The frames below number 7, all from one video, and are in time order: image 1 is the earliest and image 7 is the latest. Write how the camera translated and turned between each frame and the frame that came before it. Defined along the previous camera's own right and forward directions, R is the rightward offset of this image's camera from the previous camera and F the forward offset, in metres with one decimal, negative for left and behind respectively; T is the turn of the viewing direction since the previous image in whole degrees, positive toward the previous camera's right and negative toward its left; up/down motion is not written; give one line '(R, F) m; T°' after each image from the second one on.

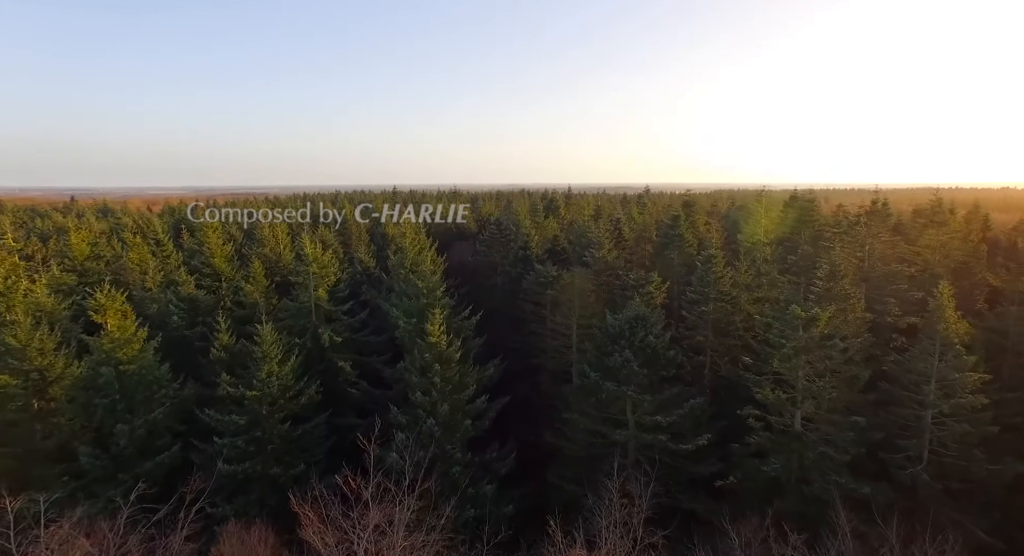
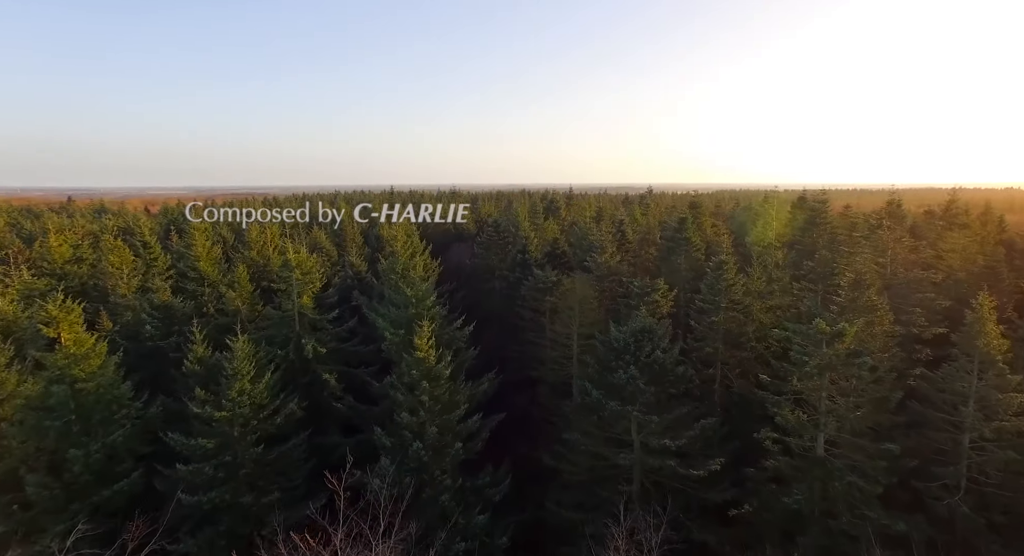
(+0.2, +2.0) m; 0°
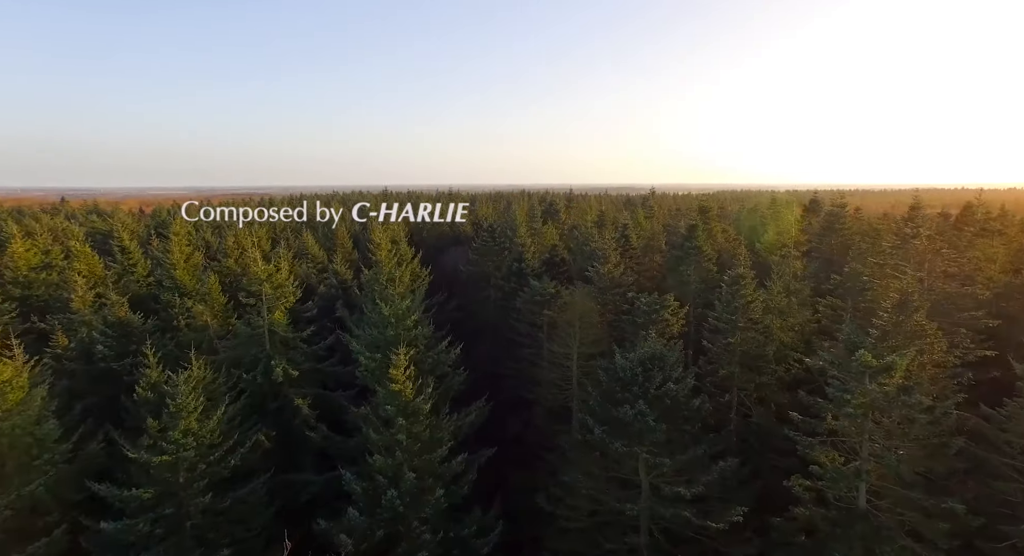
(+0.4, +3.0) m; 0°
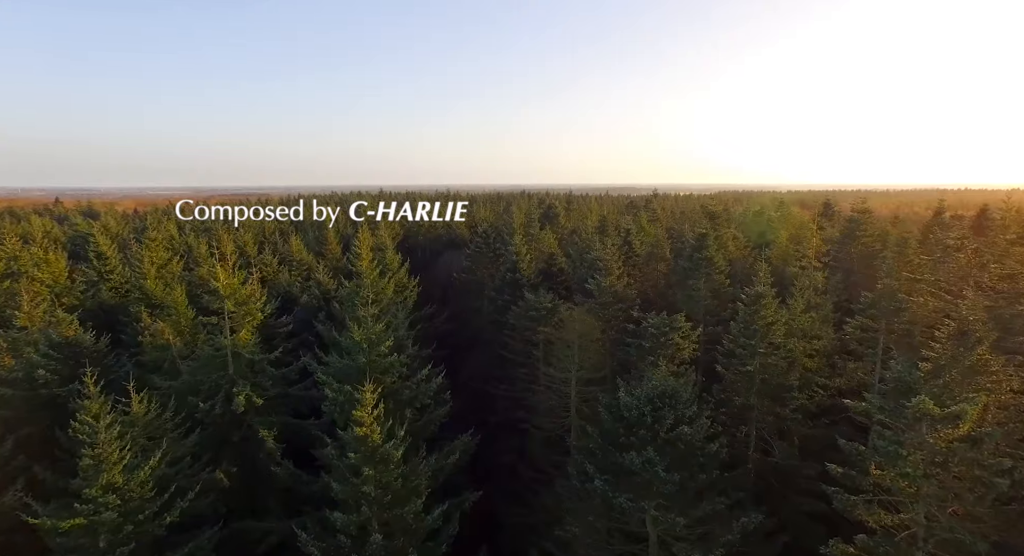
(+0.4, +2.9) m; 0°
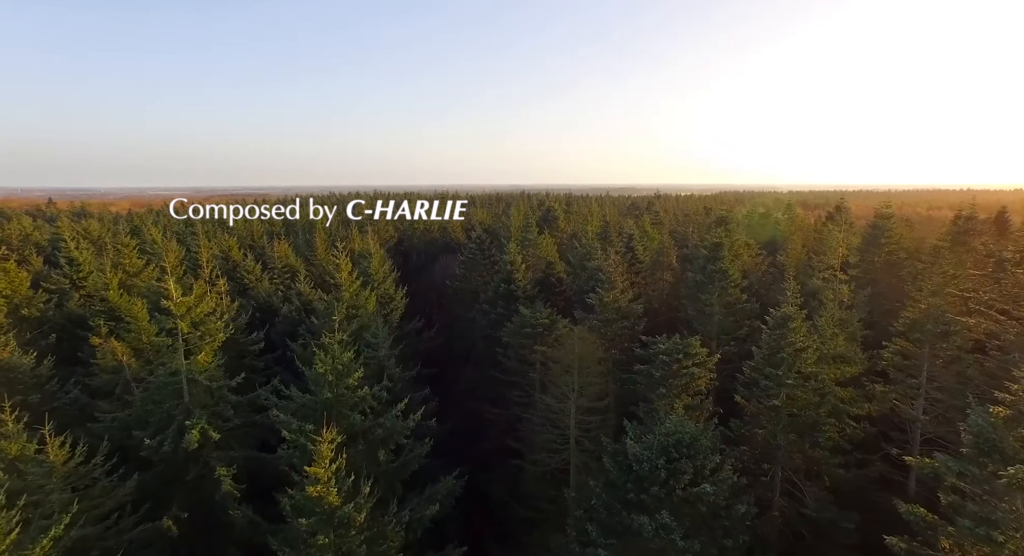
(+0.4, +2.8) m; 0°
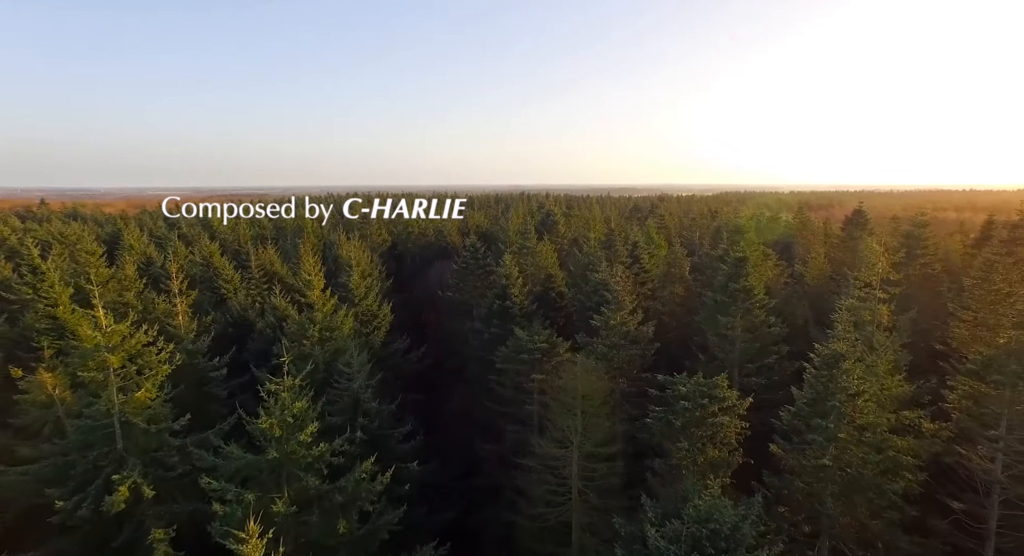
(+0.3, +3.4) m; 0°
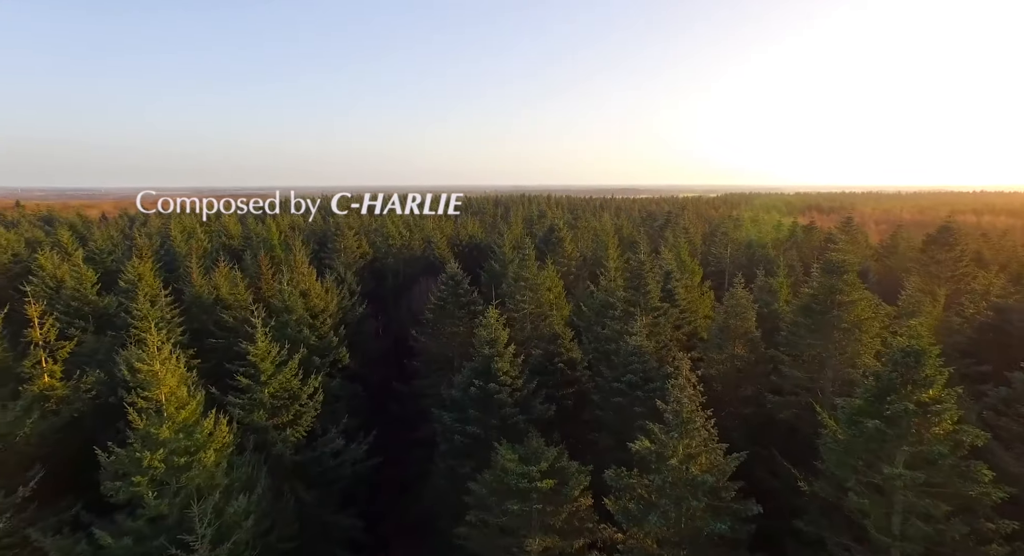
(+0.5, +10.6) m; 0°
